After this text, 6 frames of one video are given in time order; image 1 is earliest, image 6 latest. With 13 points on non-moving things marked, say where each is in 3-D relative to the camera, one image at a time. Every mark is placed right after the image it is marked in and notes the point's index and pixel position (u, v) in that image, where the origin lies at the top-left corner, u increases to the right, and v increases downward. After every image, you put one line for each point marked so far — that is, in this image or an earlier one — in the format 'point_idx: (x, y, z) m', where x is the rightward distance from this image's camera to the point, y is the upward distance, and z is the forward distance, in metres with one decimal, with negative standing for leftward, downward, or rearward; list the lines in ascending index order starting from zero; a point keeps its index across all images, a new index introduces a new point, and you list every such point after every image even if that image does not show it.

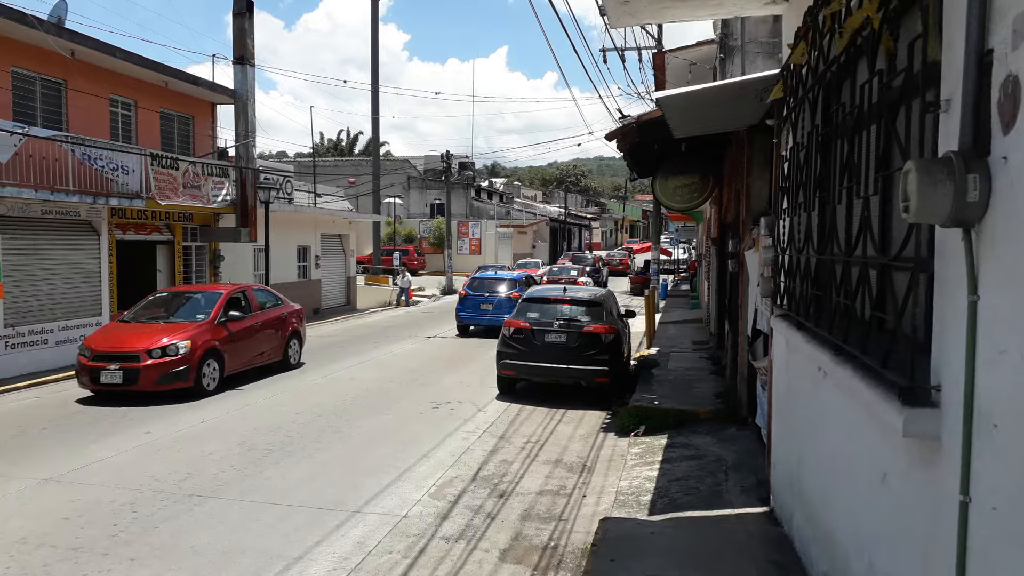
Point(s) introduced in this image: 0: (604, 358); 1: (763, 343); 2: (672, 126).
0: (+1.2, -0.9, +10.0) m
1: (+2.1, -0.5, +6.6) m
2: (+1.7, +1.7, +8.2) m
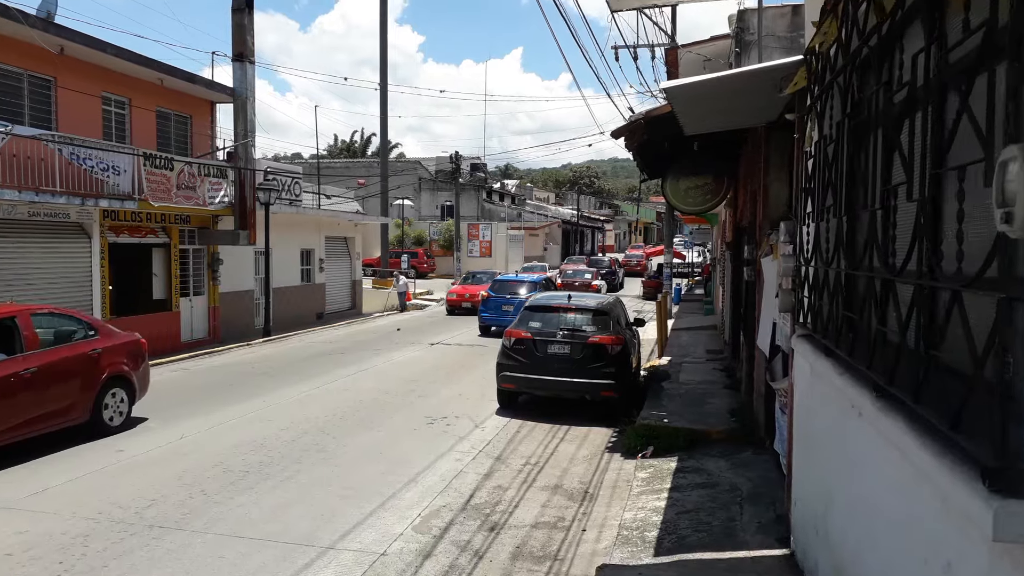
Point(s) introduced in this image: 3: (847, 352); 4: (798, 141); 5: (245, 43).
0: (+1.2, -1.0, +9.4) m
1: (+2.0, -0.6, +6.0) m
2: (+1.6, +1.6, +7.6) m
3: (+1.4, -0.3, +3.3) m
4: (+1.8, +0.9, +5.0) m
5: (-5.7, +5.2, +16.8) m
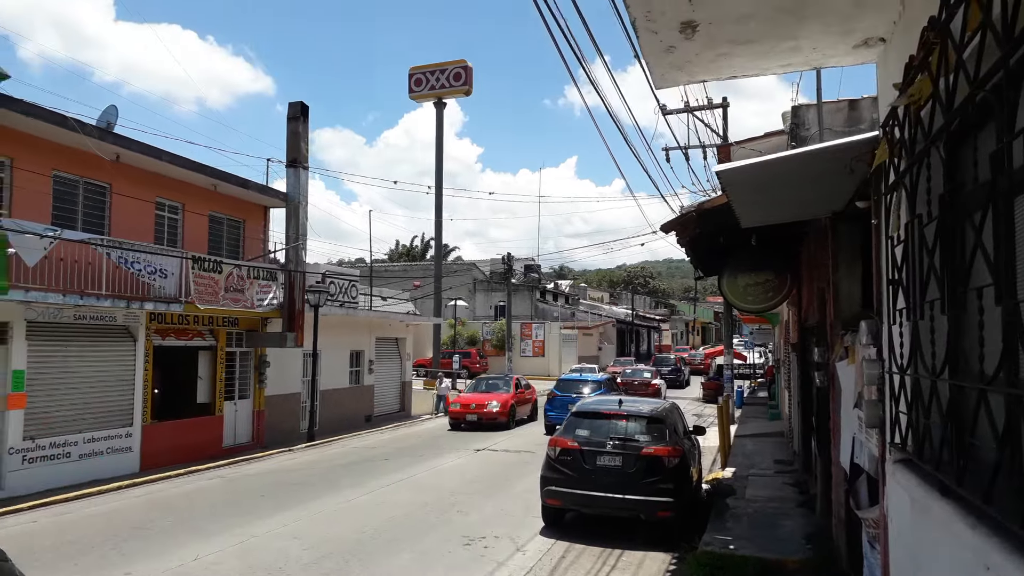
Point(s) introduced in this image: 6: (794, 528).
0: (+1.7, -2.1, +8.5) m
1: (+2.3, -1.3, +5.1) m
2: (+2.0, +0.6, +7.0) m
3: (+1.5, -0.7, +2.5) m
4: (+2.0, +0.3, +4.3) m
5: (-4.6, +3.0, +17.1) m
6: (+2.9, -2.4, +8.1) m
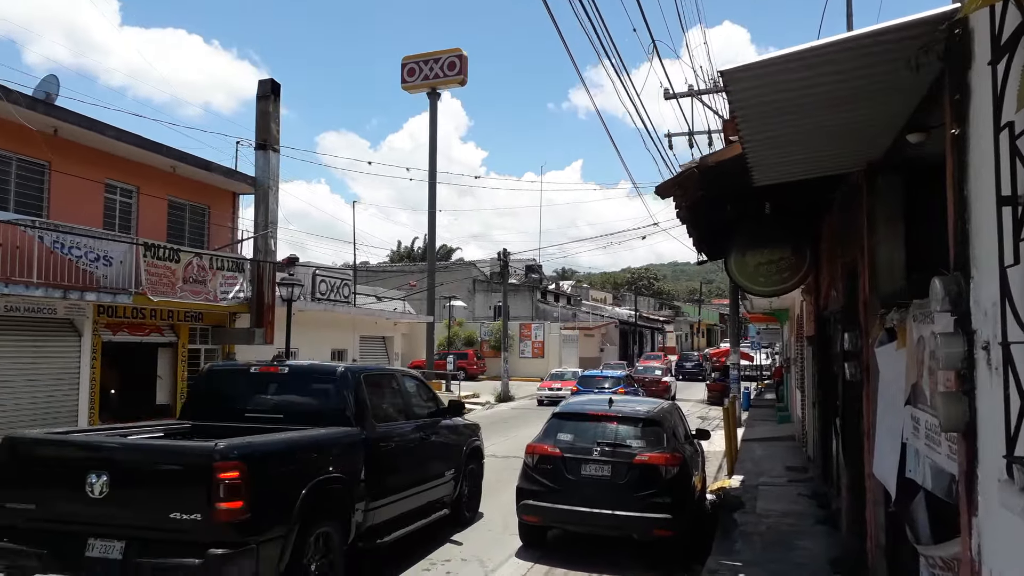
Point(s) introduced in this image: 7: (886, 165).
0: (+1.4, -1.9, +7.2) m
1: (+2.0, -1.1, +3.8) m
2: (+1.7, +0.9, +5.7) m
3: (+1.1, -0.4, +1.2) m
4: (+1.7, +0.6, +3.0) m
5: (-4.9, +3.2, +15.8) m
6: (+2.6, -2.2, +6.7) m
7: (+2.5, +0.8, +5.2) m
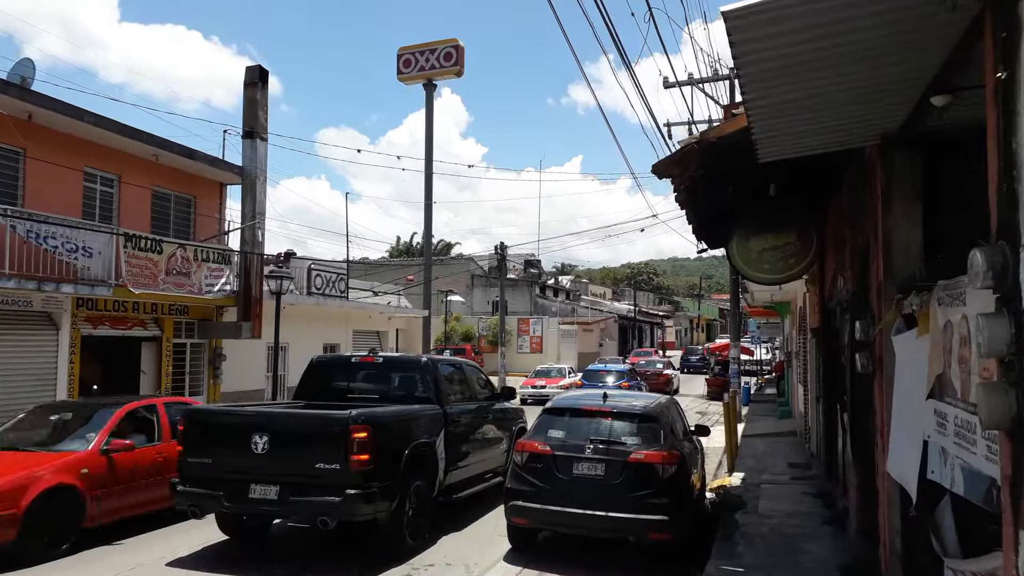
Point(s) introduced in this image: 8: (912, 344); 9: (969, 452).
0: (+1.3, -1.8, +6.7) m
1: (+1.9, -1.0, +3.4) m
2: (+1.6, +1.0, +5.2) m
3: (+1.0, -0.3, +0.8) m
4: (+1.6, +0.6, +2.6) m
5: (-5.0, +3.3, +15.4) m
6: (+2.5, -2.1, +6.3) m
7: (+2.4, +0.9, +4.8) m
8: (+2.0, -0.3, +4.0) m
9: (+1.8, -0.6, +3.1) m
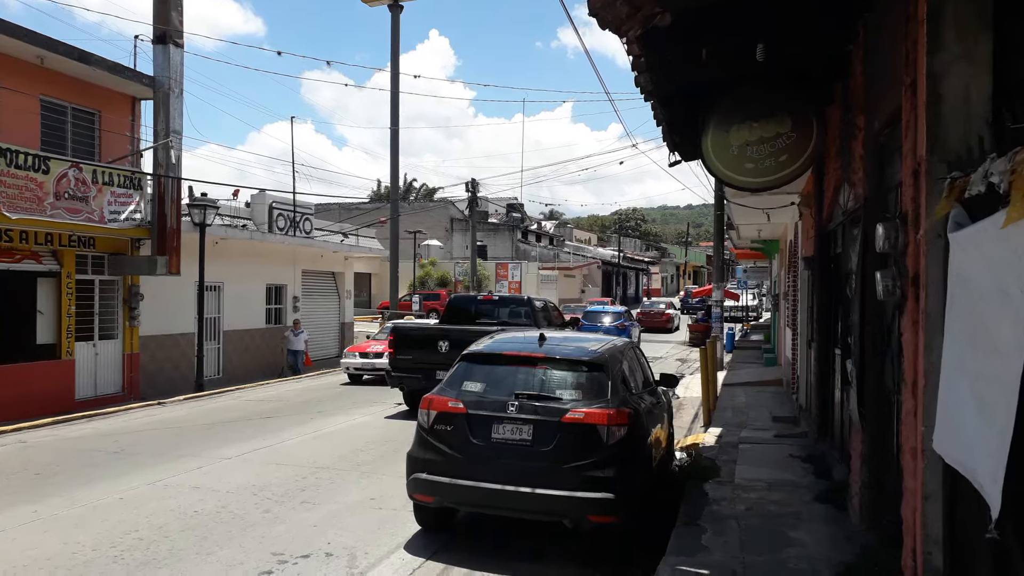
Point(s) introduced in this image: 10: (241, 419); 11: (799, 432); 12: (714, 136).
0: (+0.6, -1.2, +5.1) m
1: (+1.3, -0.6, +1.7) m
2: (+1.0, +1.5, +3.4) m
3: (+0.4, -0.1, -1.0) m
4: (+1.0, +1.0, +0.8) m
5: (-5.8, +4.5, +13.3) m
6: (+1.8, -1.5, +4.7) m
7: (+1.7, +1.4, +3.0) m
8: (+1.4, +0.1, +2.3) m
9: (+1.2, -0.3, +1.4) m
10: (-3.7, -1.8, +11.0) m
11: (+3.2, -1.6, +8.9) m
12: (+1.4, +1.0, +5.4) m
